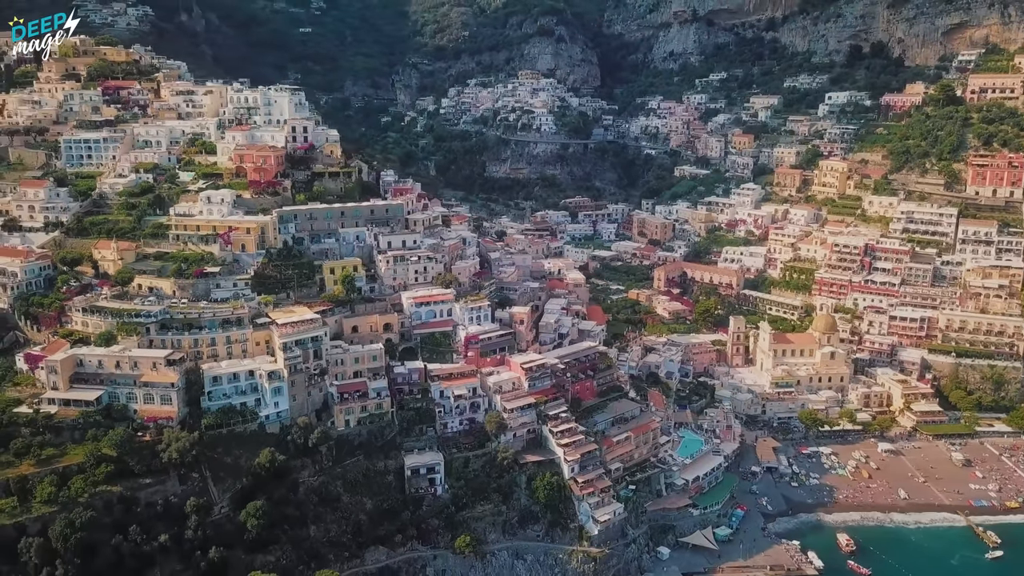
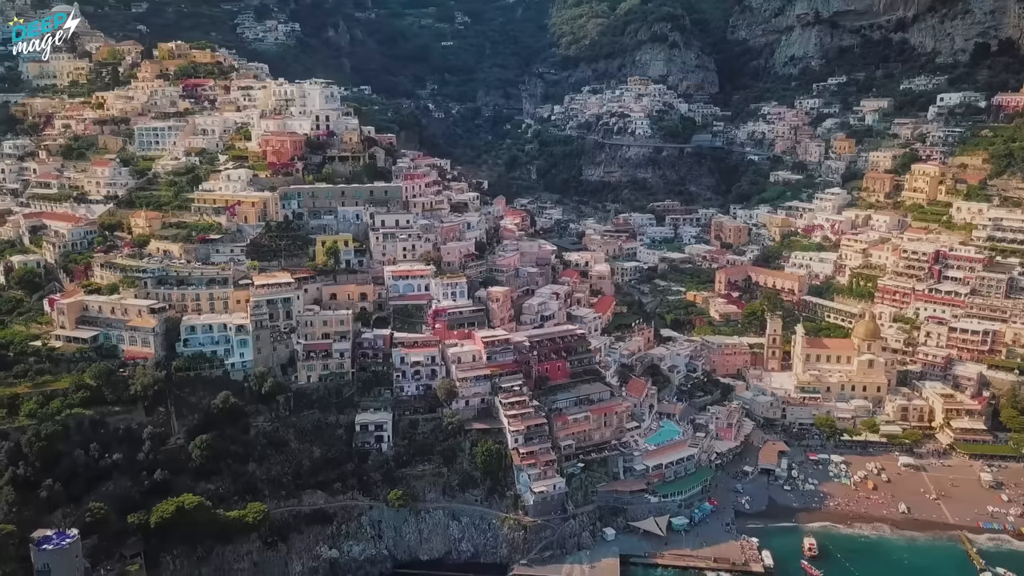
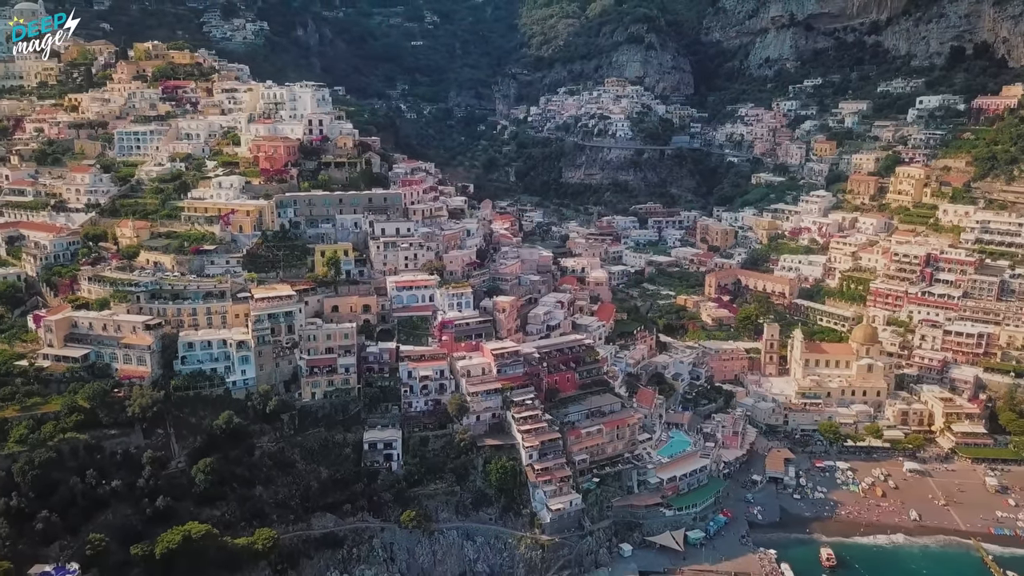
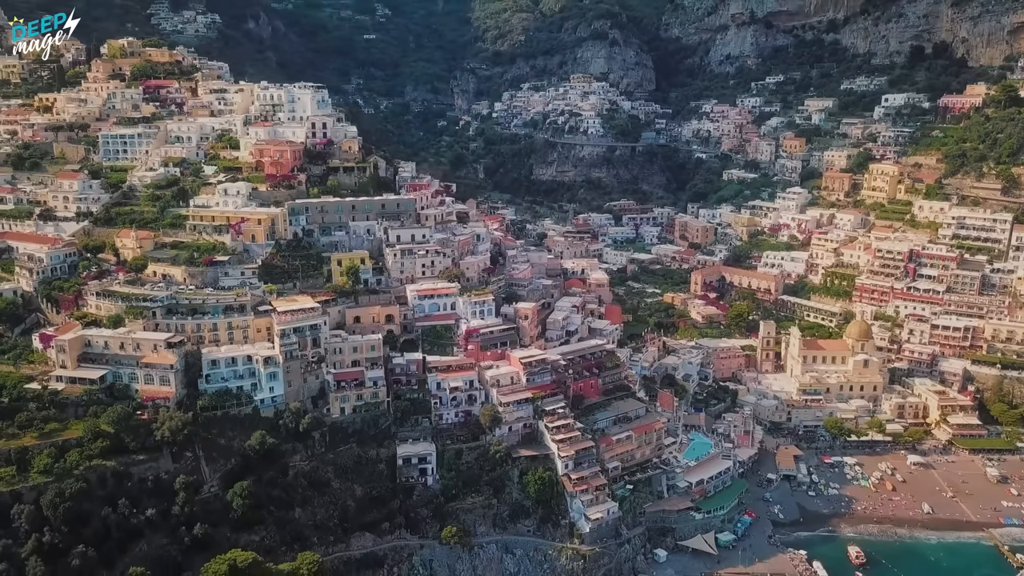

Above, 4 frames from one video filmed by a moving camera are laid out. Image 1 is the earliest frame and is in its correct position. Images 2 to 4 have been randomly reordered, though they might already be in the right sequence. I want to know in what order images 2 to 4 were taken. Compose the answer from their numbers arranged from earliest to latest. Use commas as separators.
4, 3, 2
